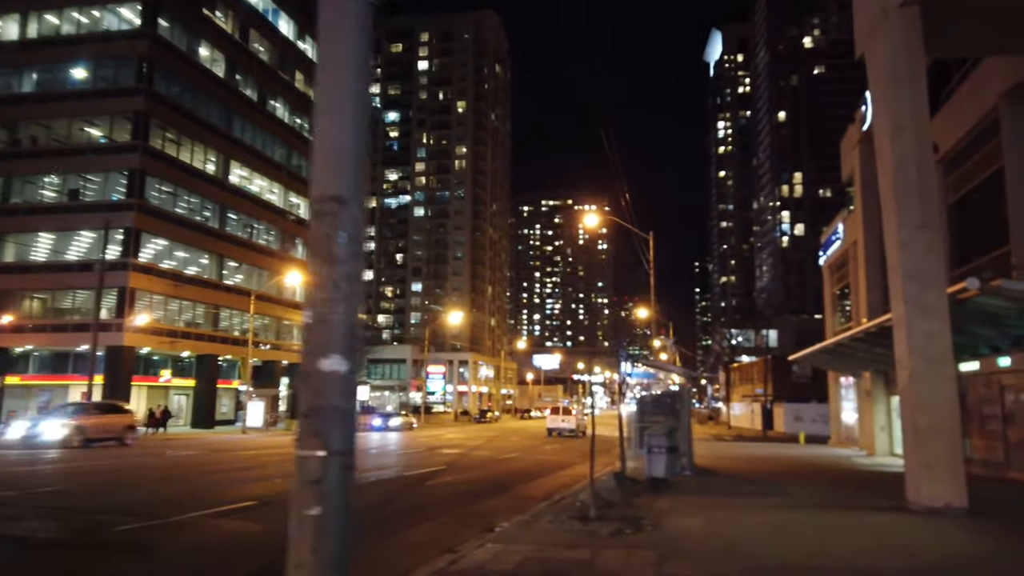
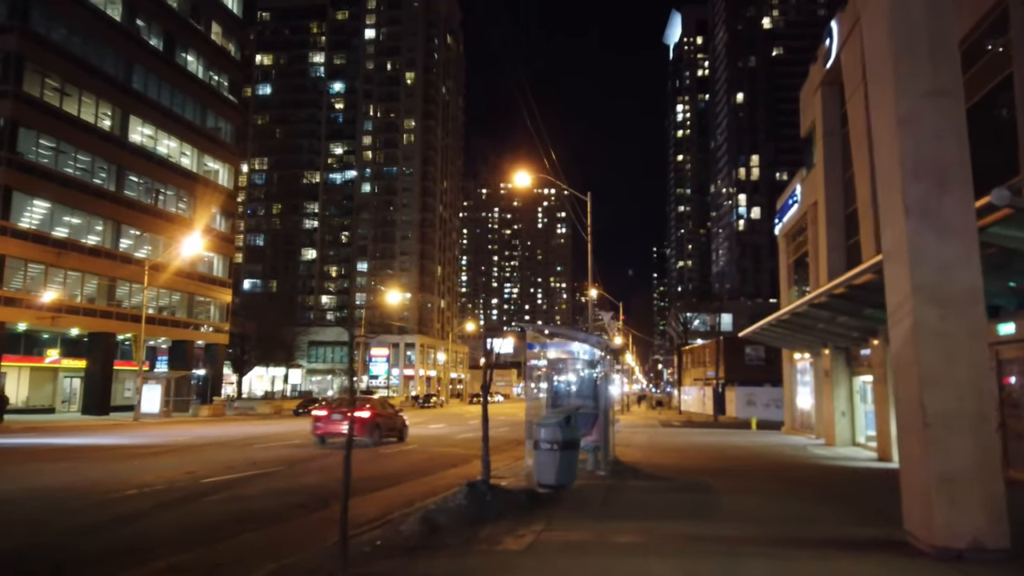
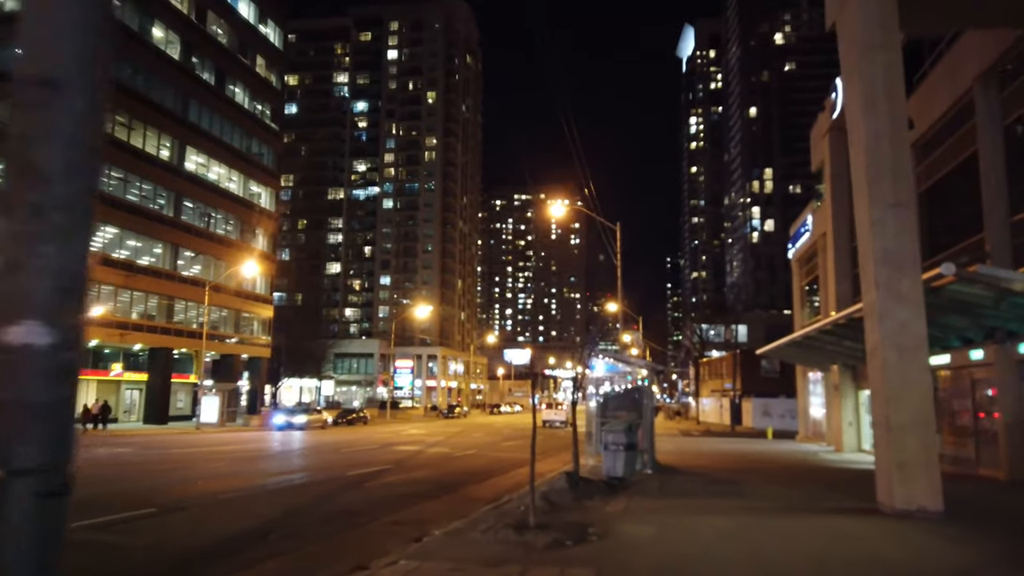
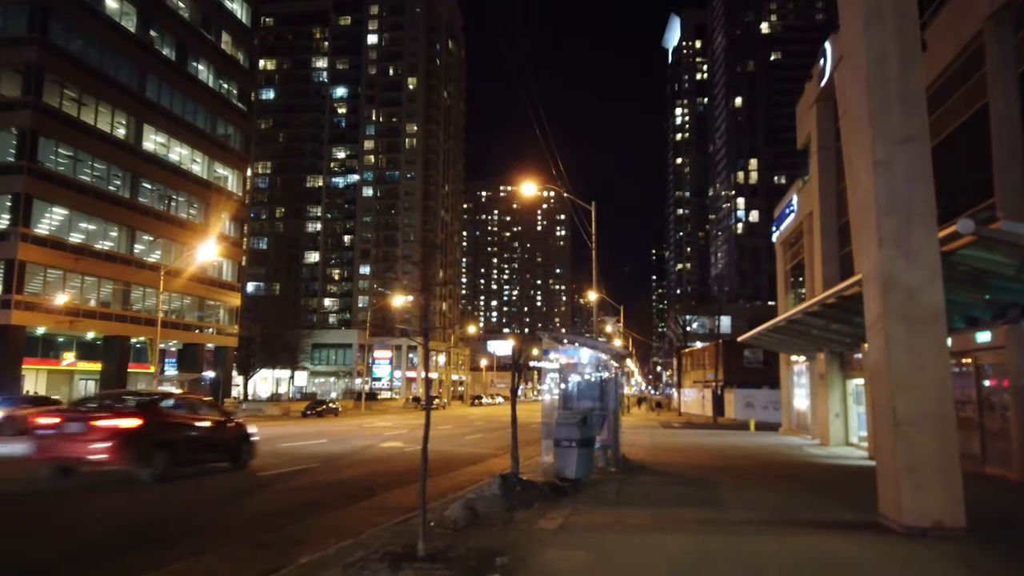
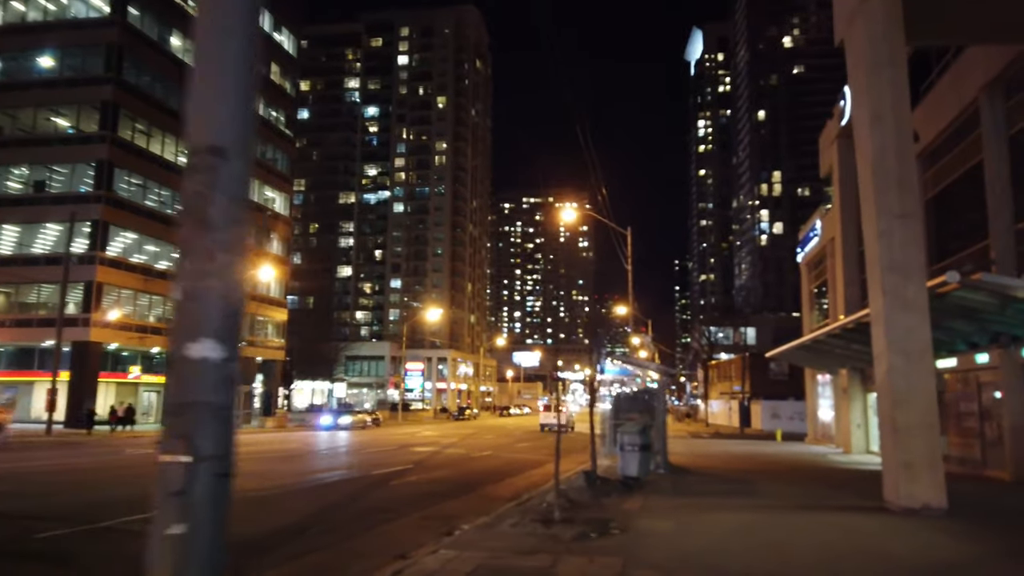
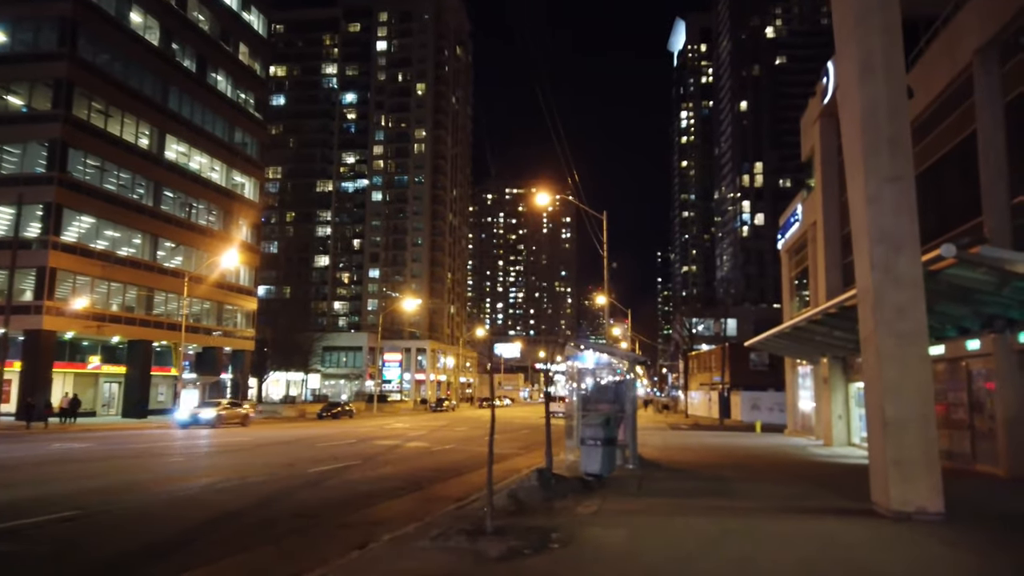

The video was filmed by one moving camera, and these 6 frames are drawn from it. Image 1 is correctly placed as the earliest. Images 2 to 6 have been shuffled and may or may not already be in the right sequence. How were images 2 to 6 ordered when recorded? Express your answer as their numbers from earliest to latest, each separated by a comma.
5, 3, 6, 4, 2
